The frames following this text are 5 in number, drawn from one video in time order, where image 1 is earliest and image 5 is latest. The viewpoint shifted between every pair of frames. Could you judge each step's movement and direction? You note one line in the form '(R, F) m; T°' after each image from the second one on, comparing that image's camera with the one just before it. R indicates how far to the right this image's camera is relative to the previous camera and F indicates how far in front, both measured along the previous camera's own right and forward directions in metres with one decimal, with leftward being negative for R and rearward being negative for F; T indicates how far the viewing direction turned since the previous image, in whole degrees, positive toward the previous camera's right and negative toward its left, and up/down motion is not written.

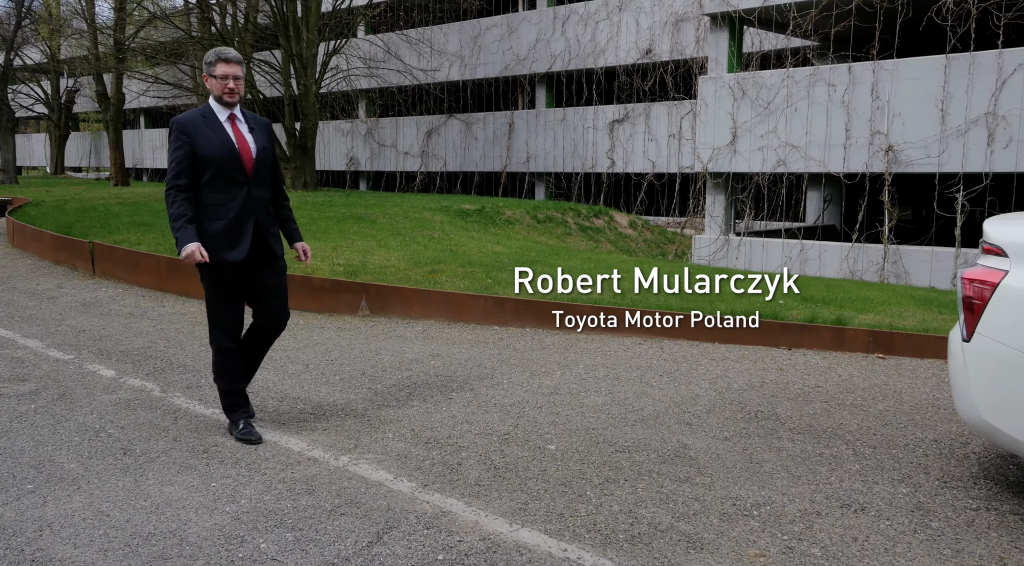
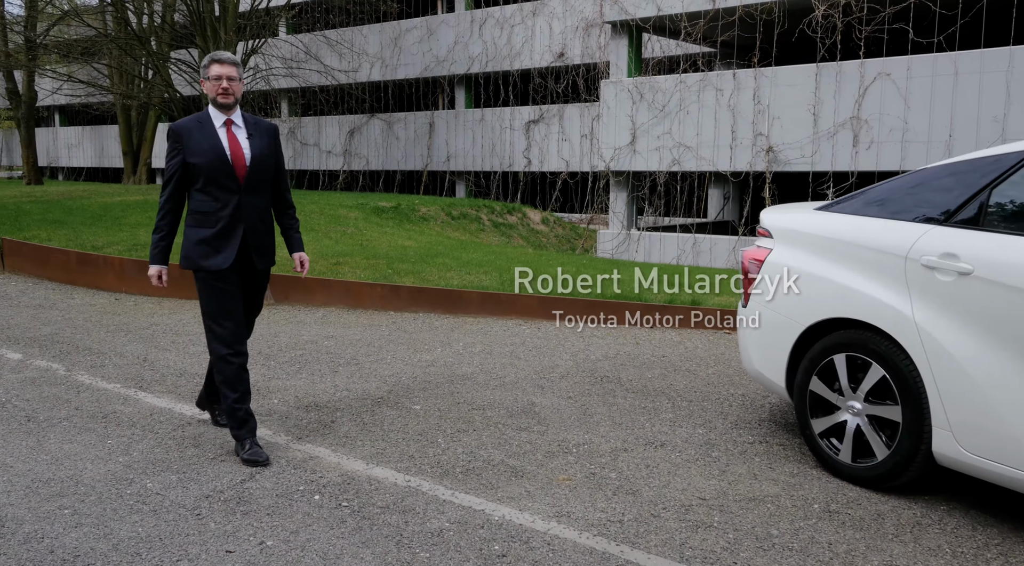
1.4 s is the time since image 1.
(+0.4, -0.7) m; +5°
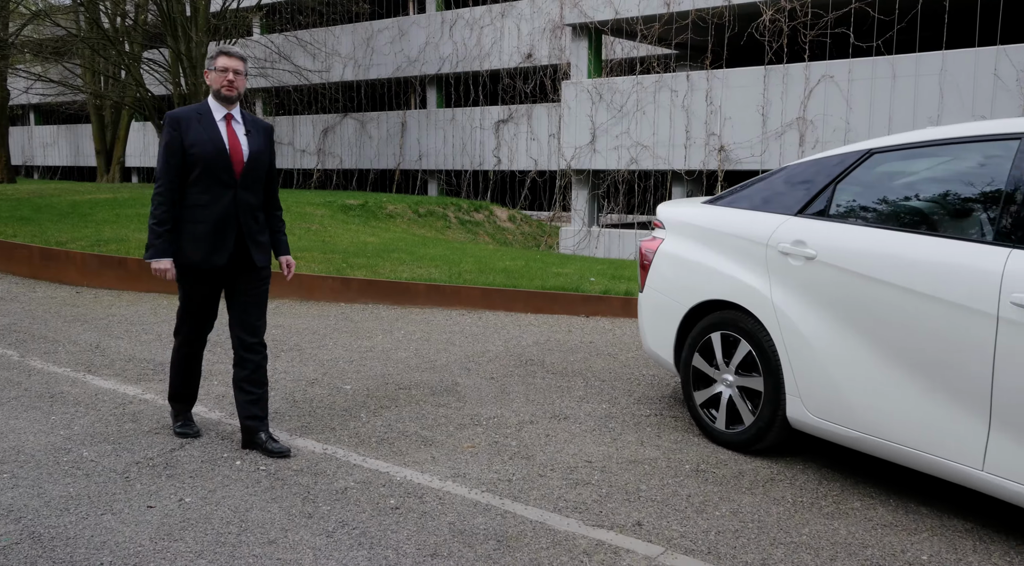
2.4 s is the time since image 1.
(+0.4, -0.4) m; +1°
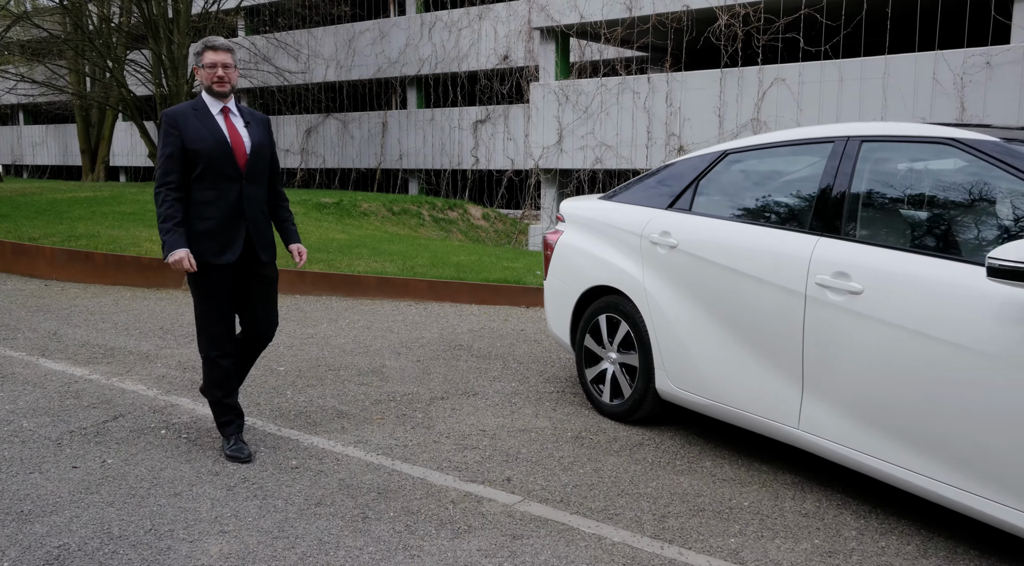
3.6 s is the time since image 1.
(+0.5, -0.4) m; 0°
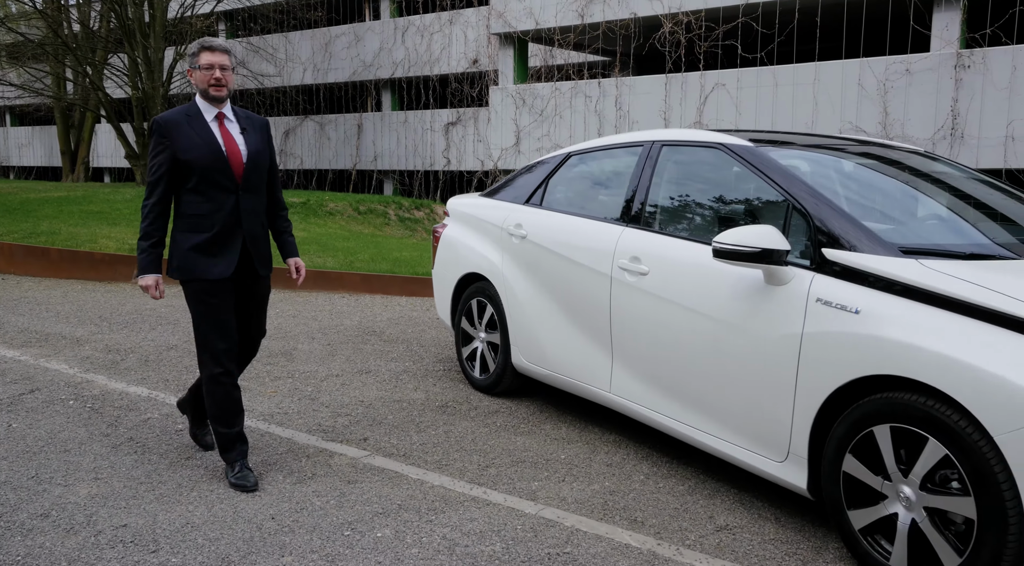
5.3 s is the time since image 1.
(+0.7, -0.5) m; +1°
